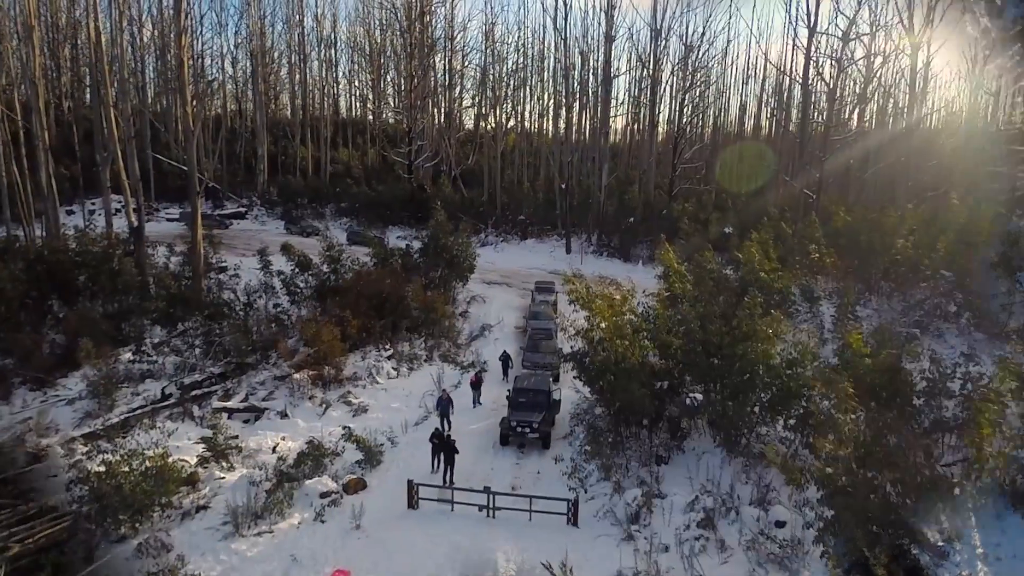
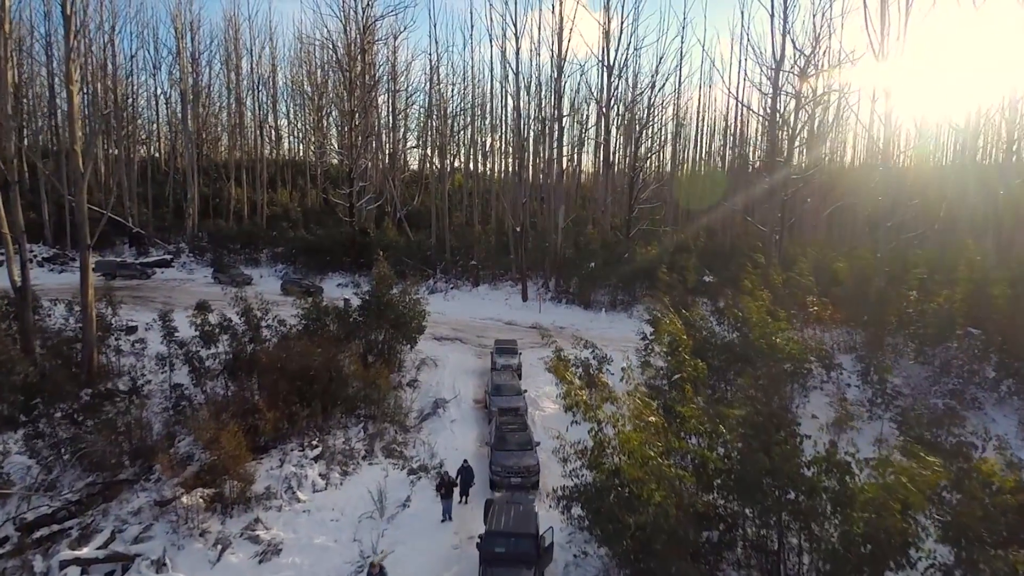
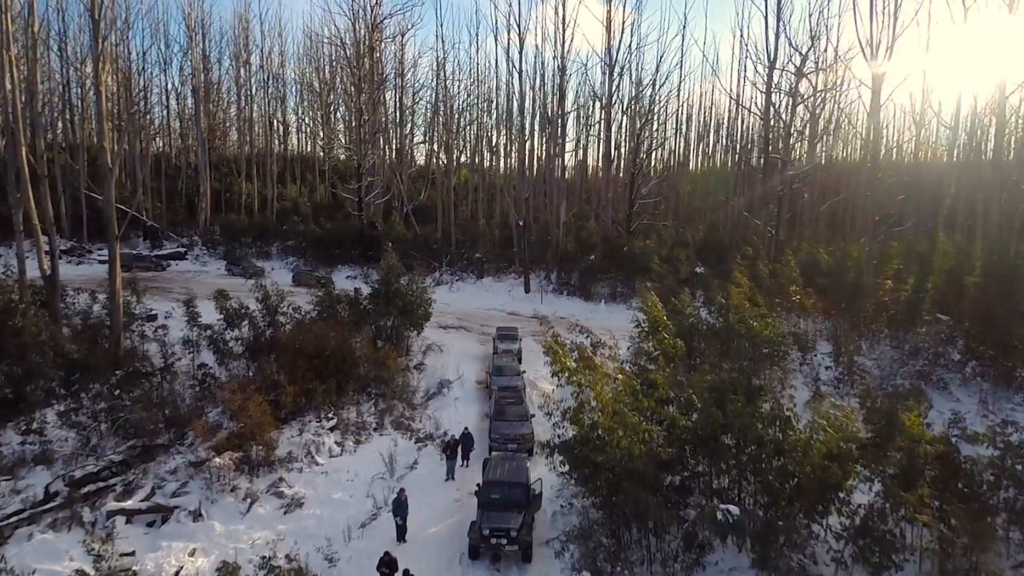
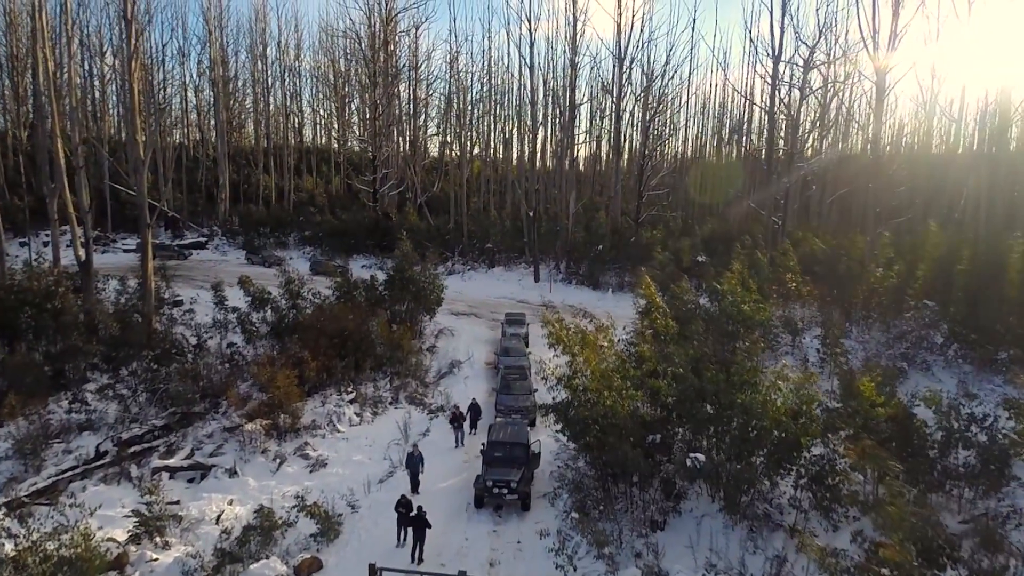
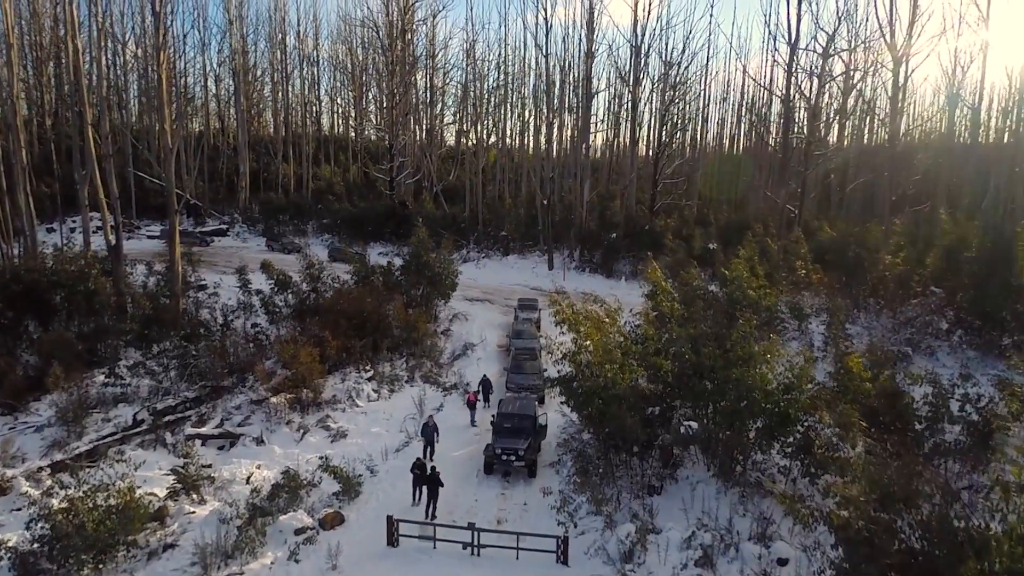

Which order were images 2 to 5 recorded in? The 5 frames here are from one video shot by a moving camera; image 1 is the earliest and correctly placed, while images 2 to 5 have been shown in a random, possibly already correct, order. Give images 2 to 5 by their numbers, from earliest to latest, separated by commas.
5, 4, 3, 2
